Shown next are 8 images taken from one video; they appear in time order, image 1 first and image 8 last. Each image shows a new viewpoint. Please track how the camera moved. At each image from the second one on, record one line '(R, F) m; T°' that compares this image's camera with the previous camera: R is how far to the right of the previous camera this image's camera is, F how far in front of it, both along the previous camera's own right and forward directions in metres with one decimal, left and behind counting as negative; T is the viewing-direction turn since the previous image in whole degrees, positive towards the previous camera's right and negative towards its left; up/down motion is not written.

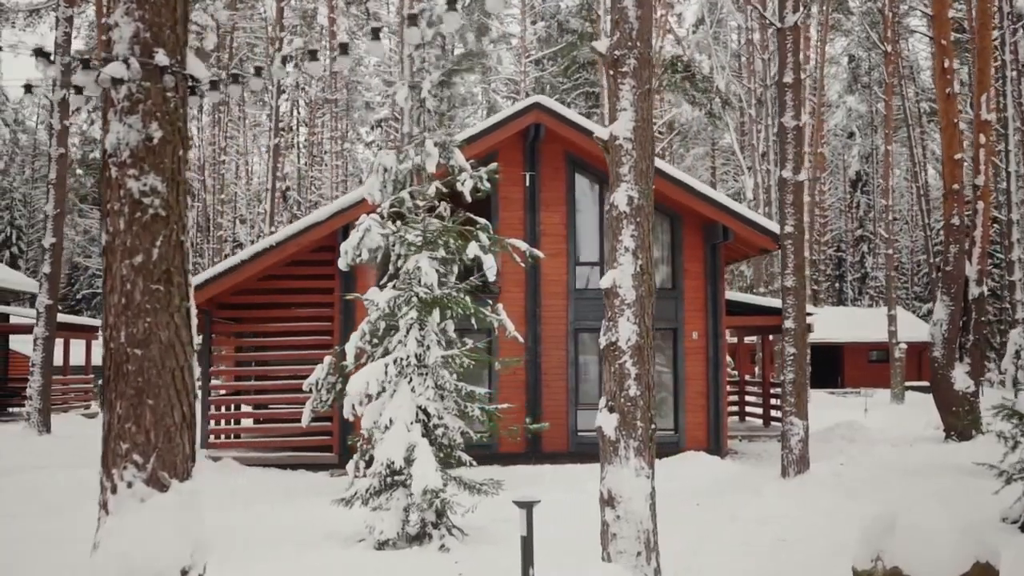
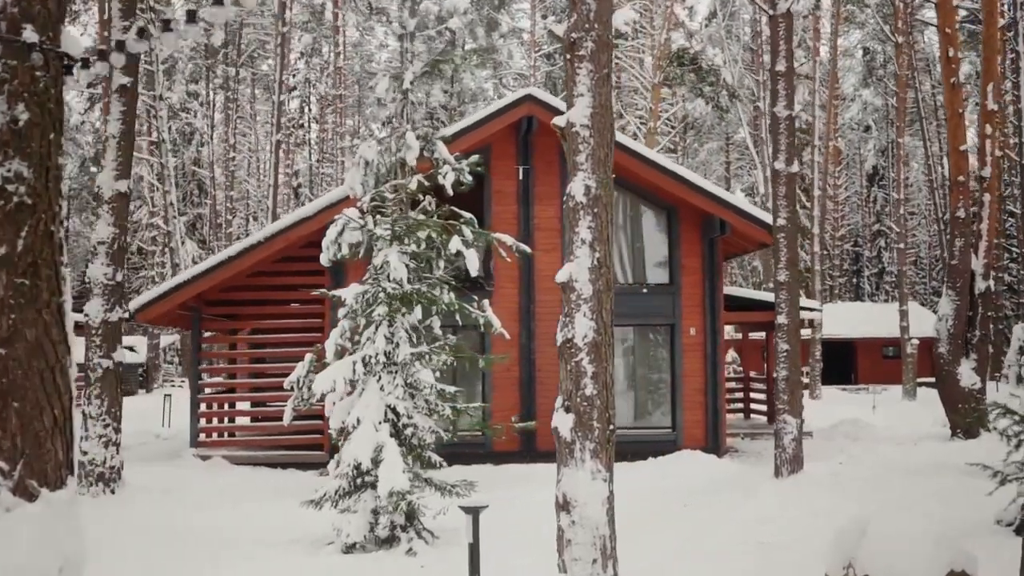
(+0.4, +0.3) m; -1°
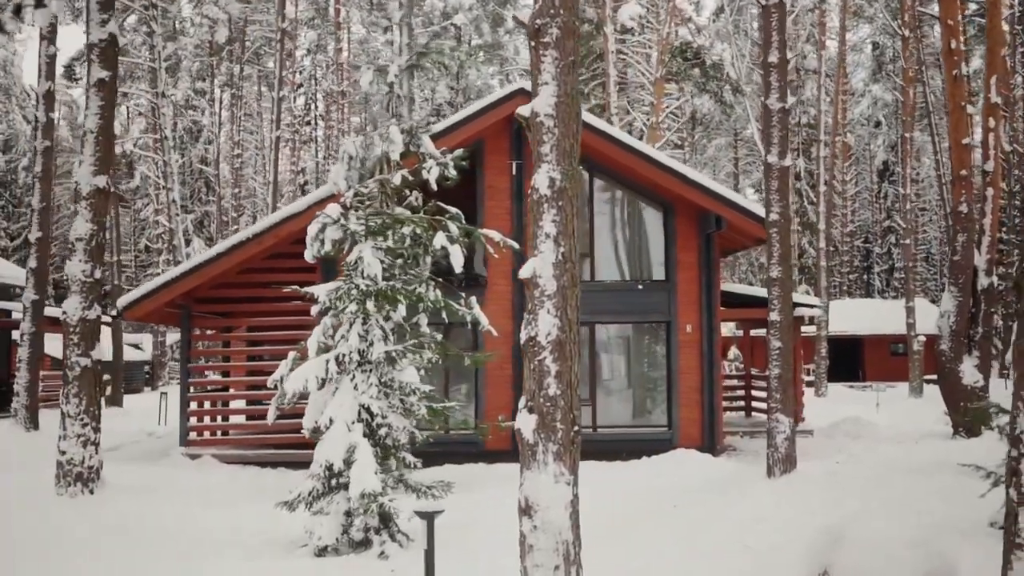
(+0.3, +0.2) m; -1°
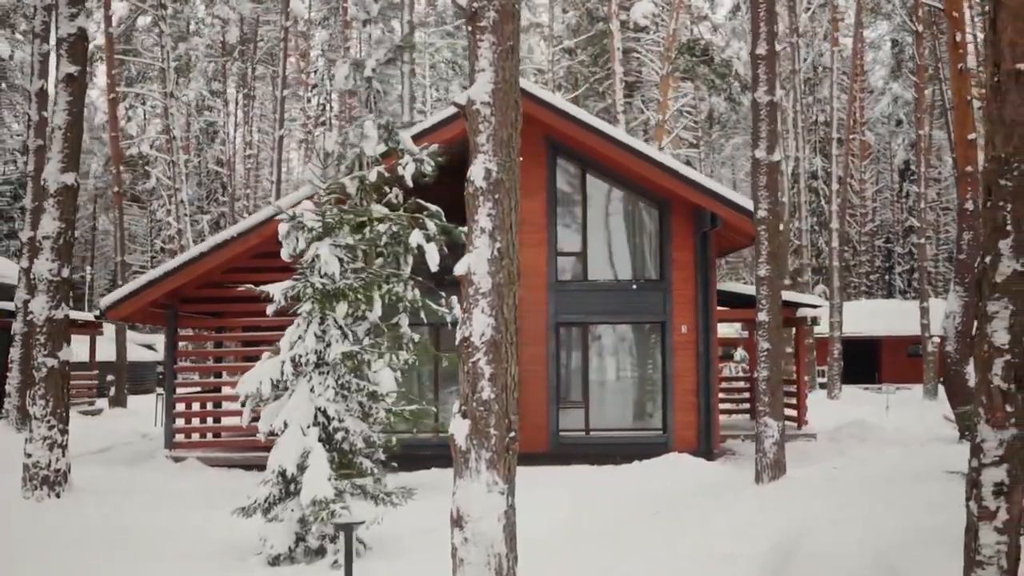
(+0.5, +0.3) m; -1°
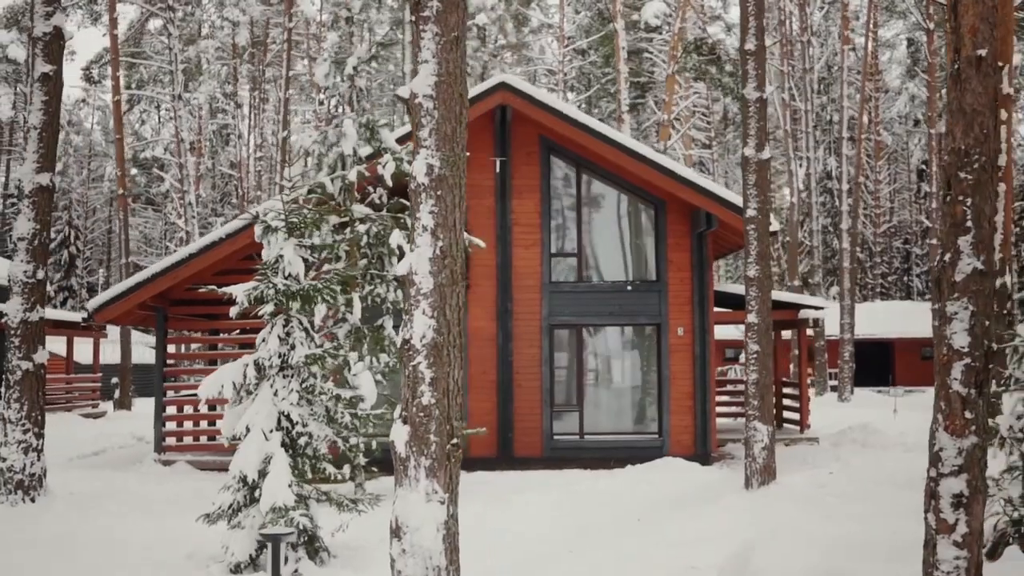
(+0.4, +0.2) m; -1°
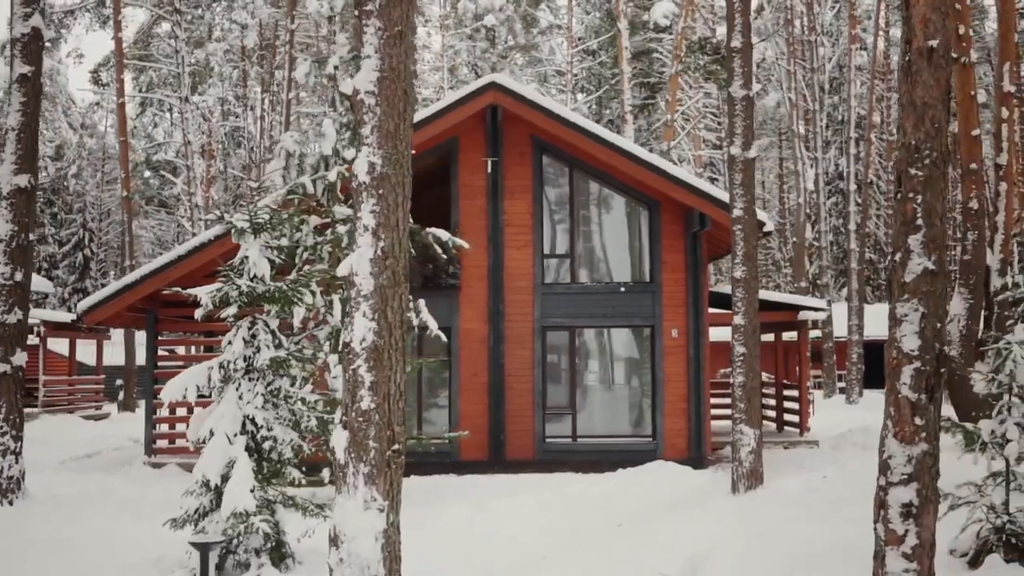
(+0.4, +0.1) m; -1°
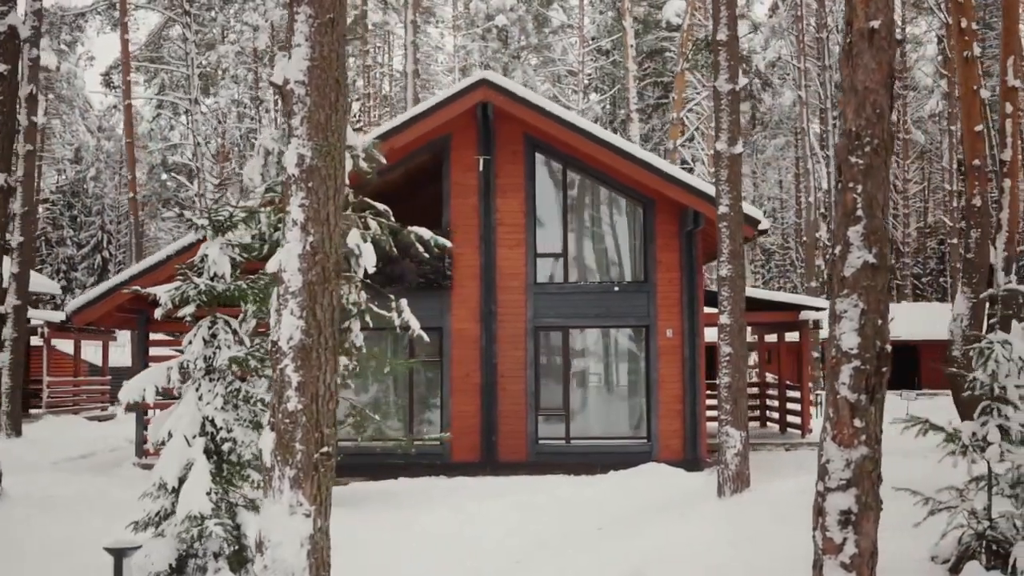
(+0.4, +0.2) m; -1°
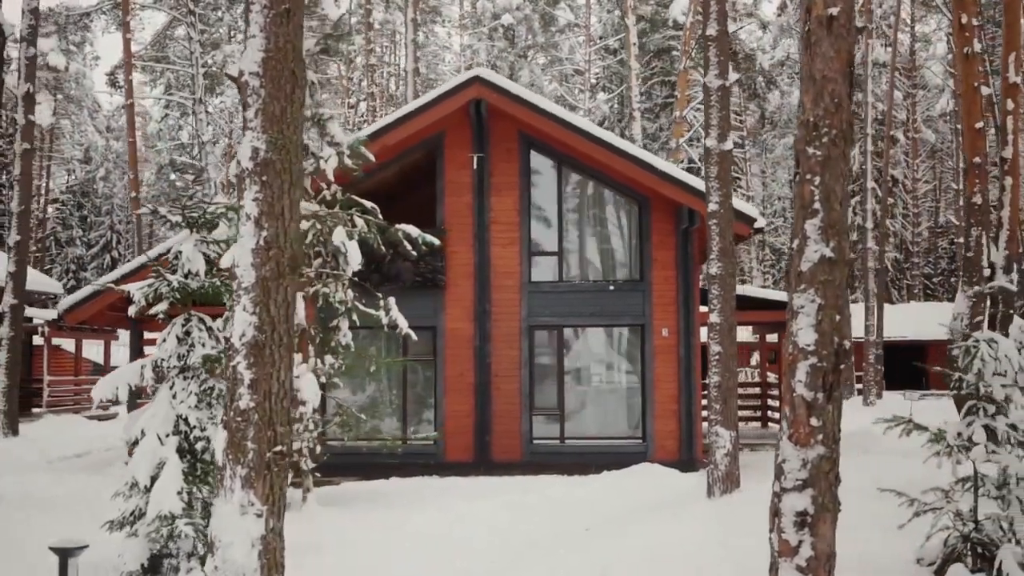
(+0.3, +0.1) m; -1°
